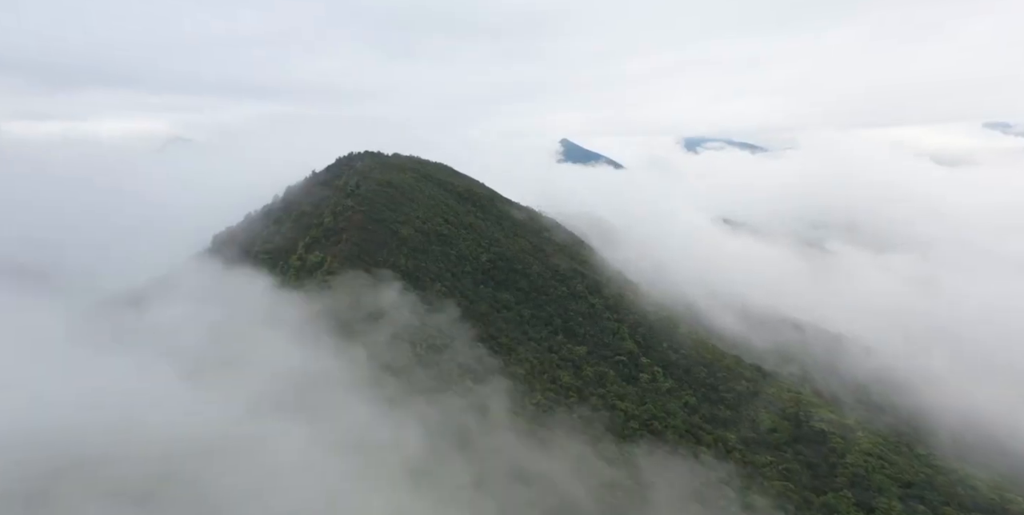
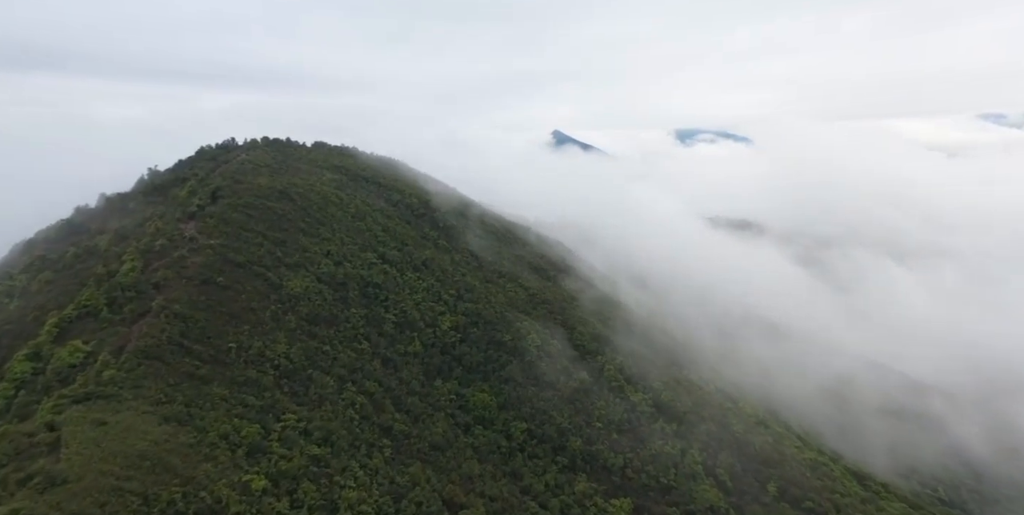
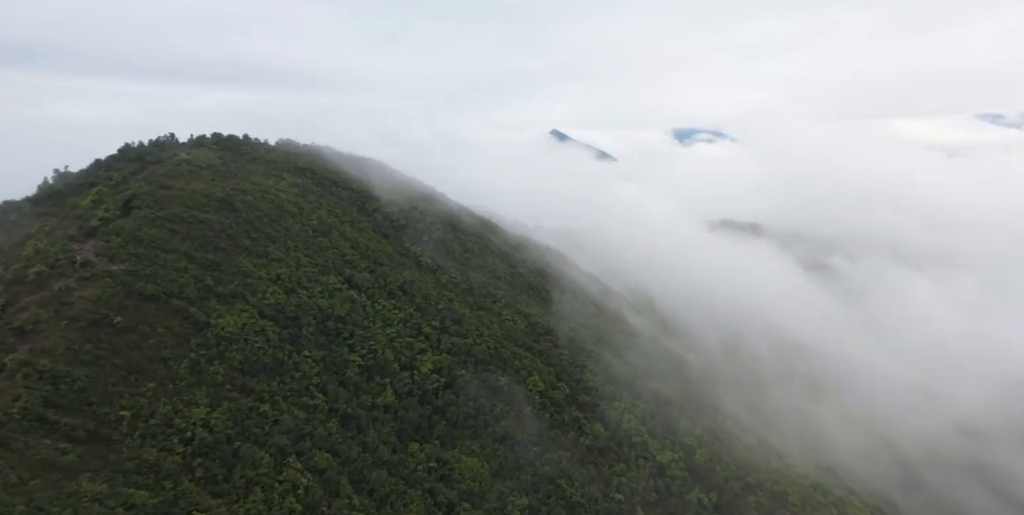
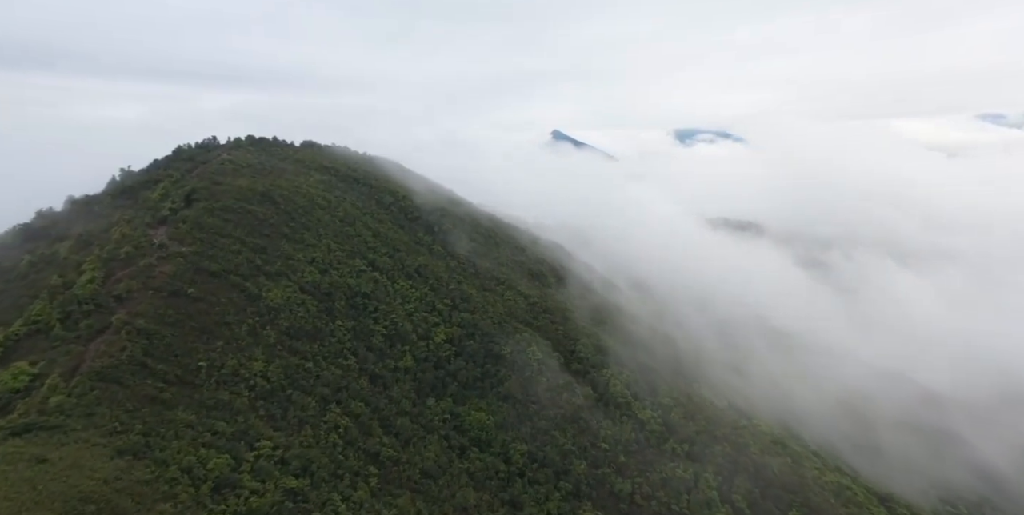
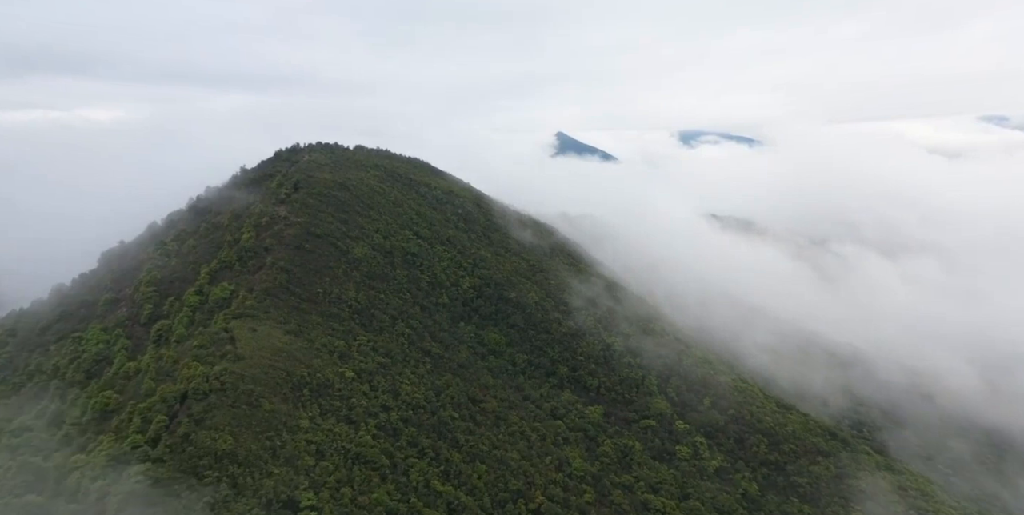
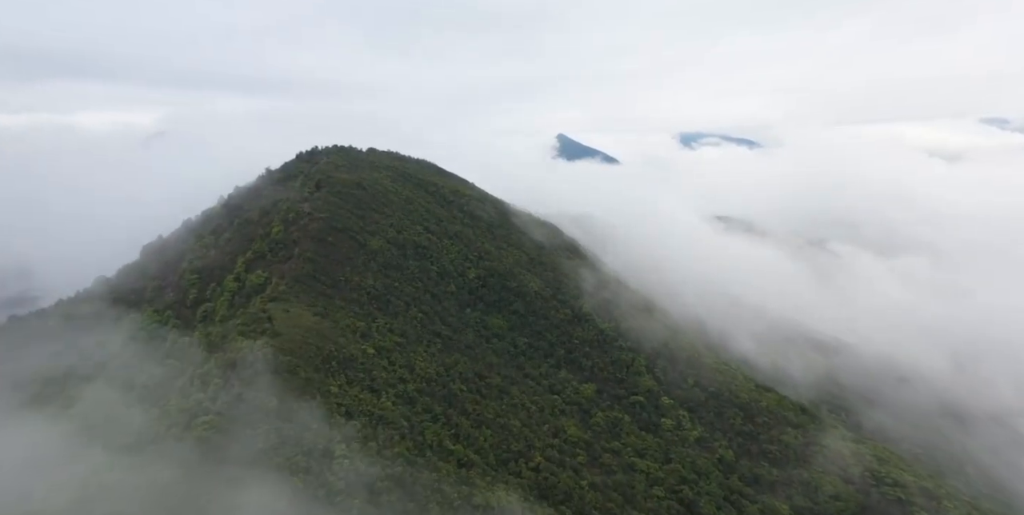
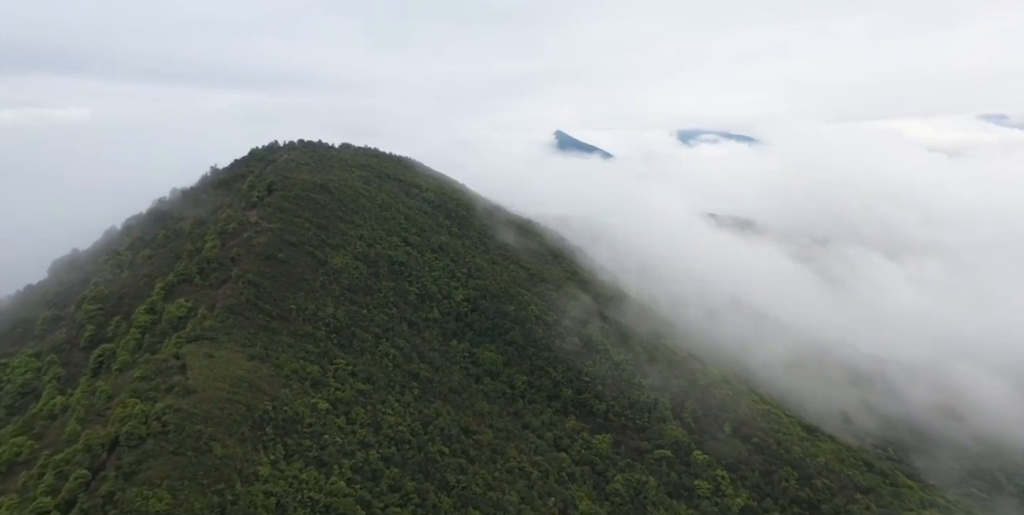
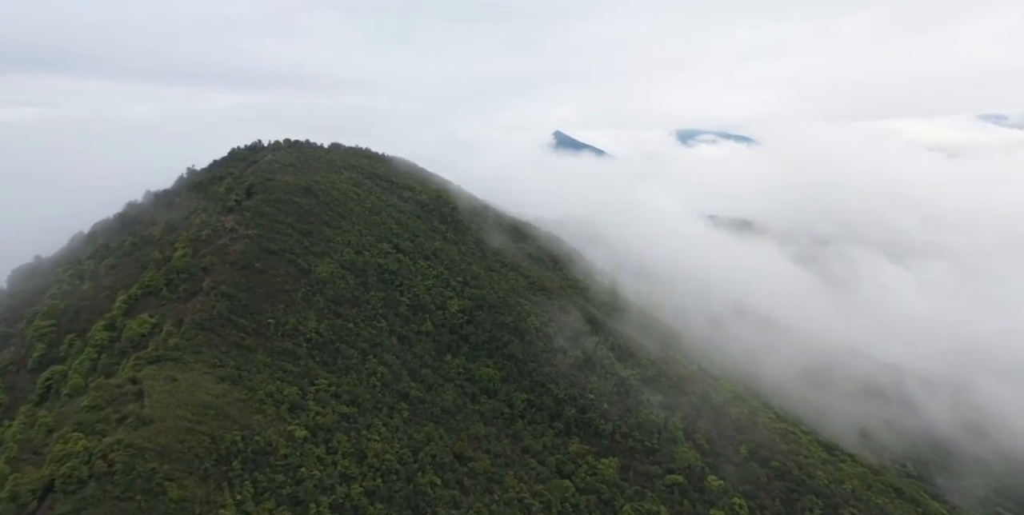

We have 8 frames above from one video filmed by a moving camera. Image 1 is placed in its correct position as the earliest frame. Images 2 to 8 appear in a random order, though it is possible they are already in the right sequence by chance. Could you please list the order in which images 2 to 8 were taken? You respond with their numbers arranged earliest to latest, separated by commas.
6, 5, 7, 8, 2, 4, 3
